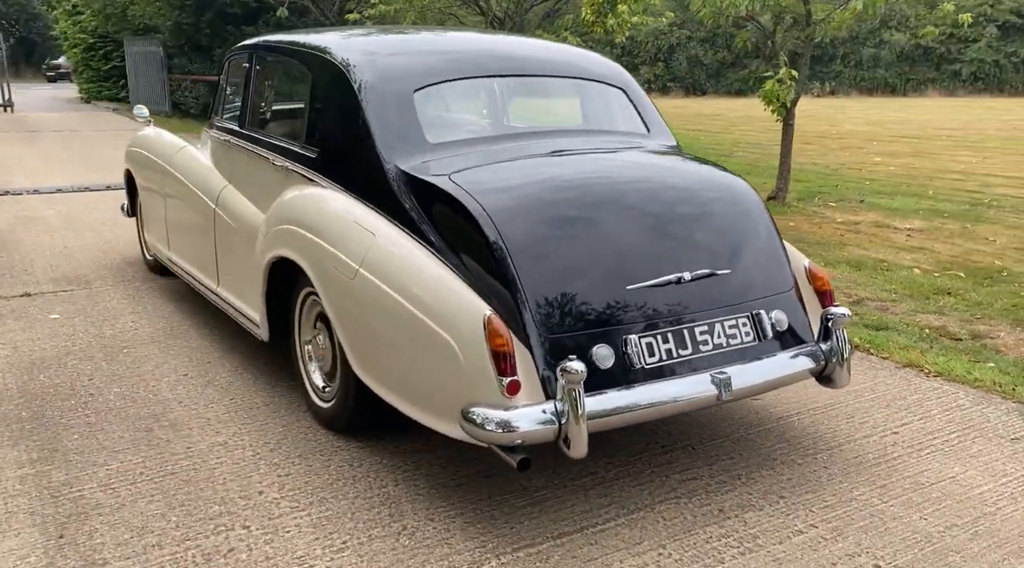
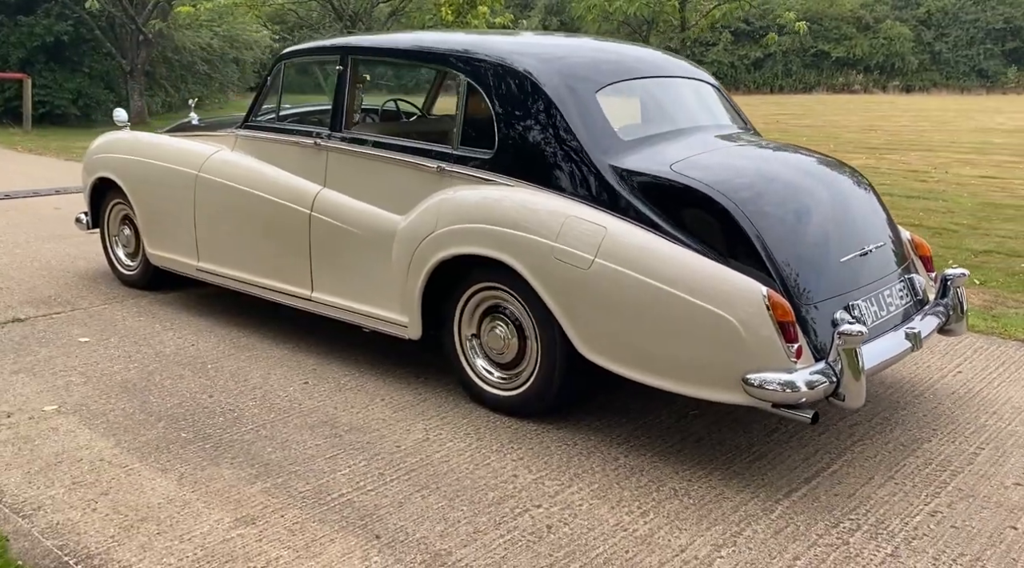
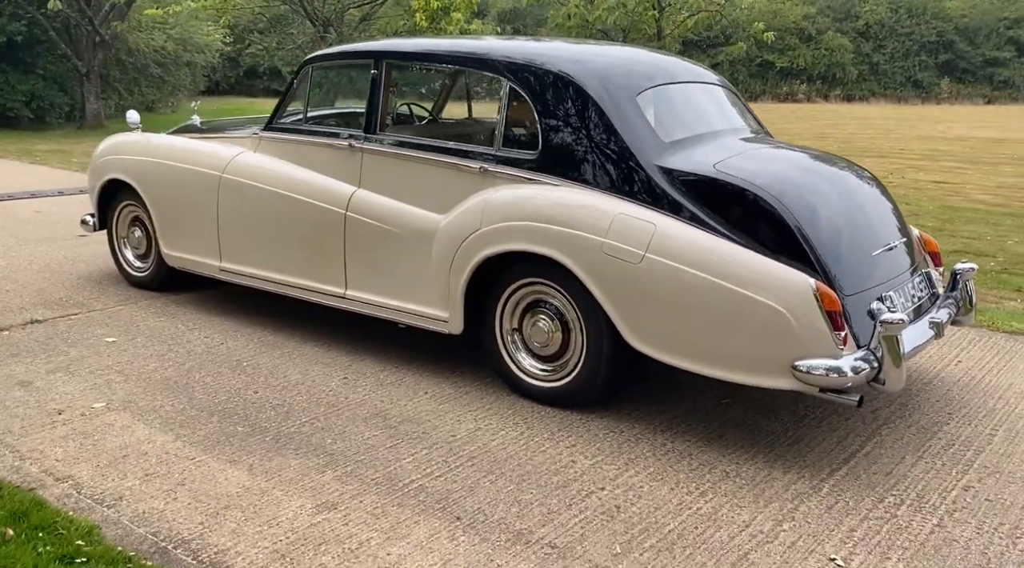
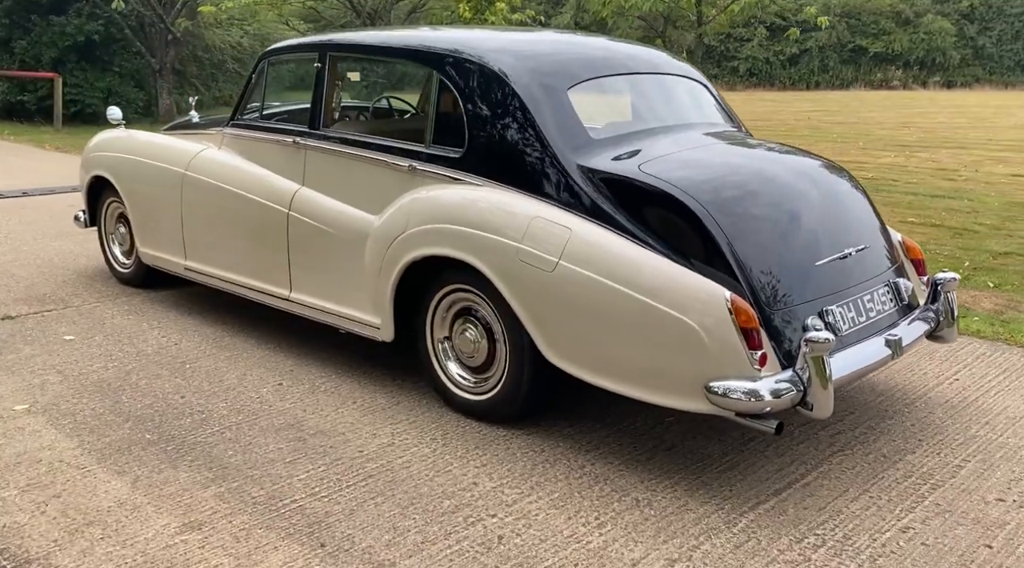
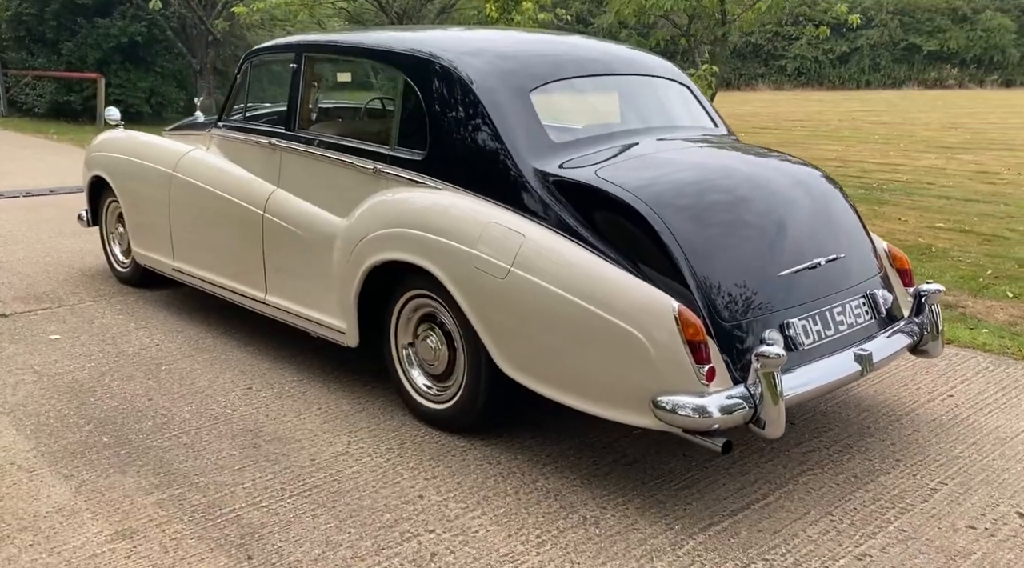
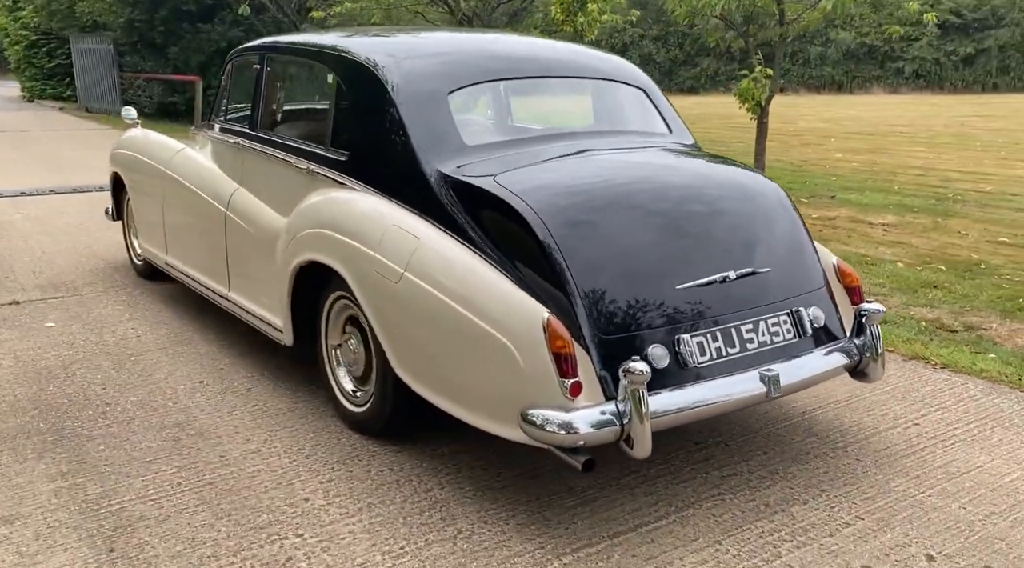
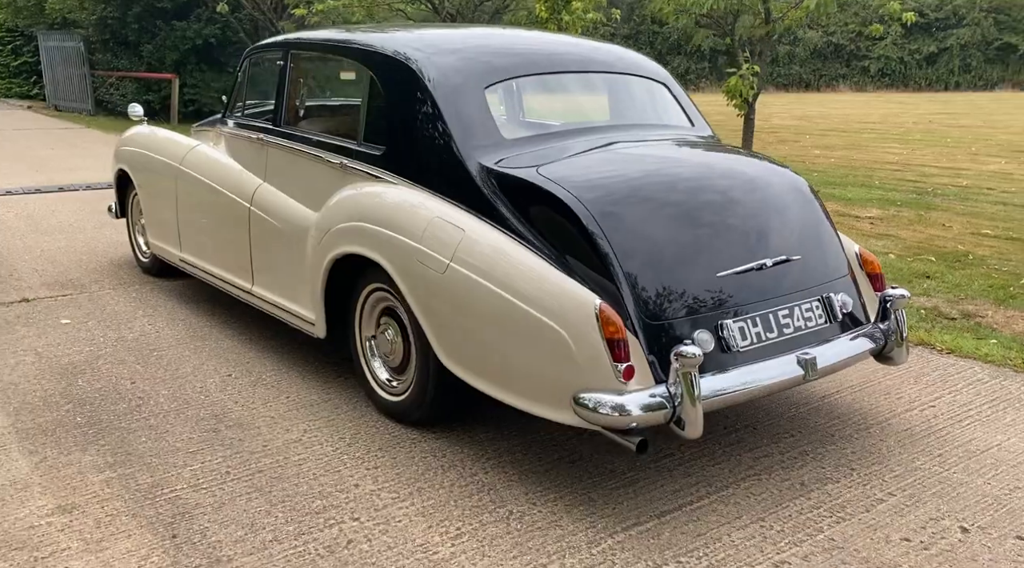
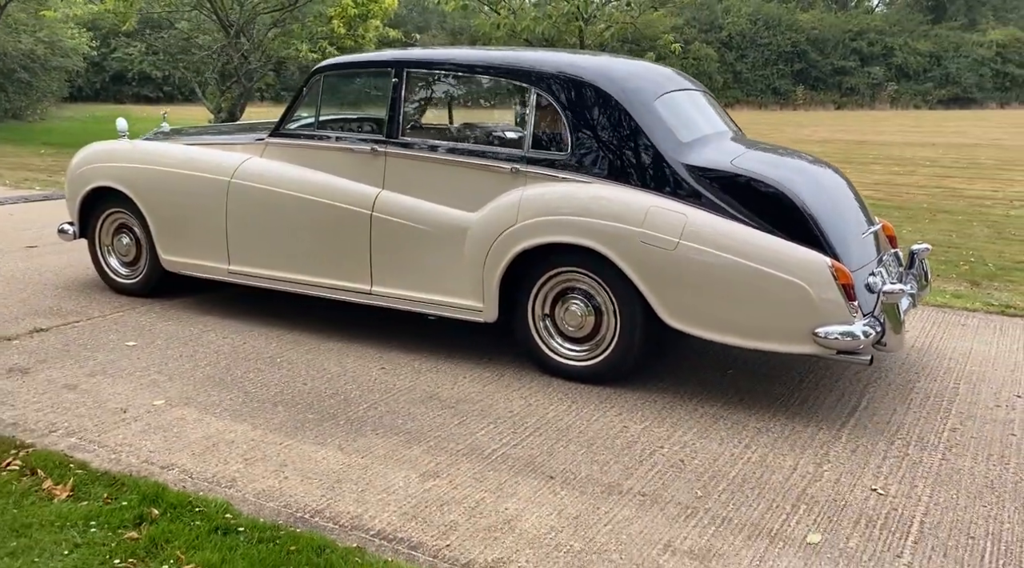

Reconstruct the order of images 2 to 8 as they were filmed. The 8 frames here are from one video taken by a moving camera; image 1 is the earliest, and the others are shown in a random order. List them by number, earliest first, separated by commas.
6, 7, 5, 4, 2, 3, 8
